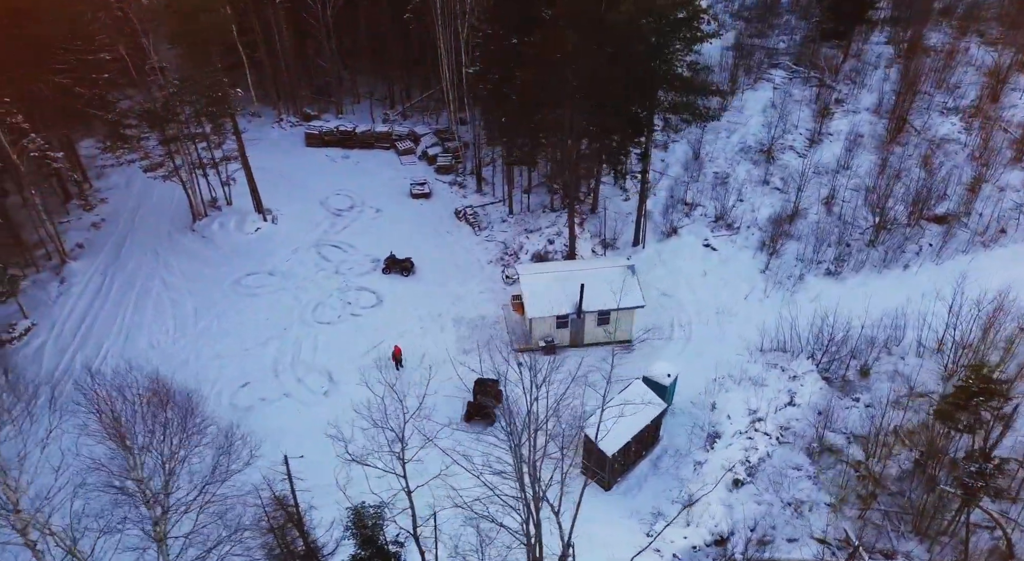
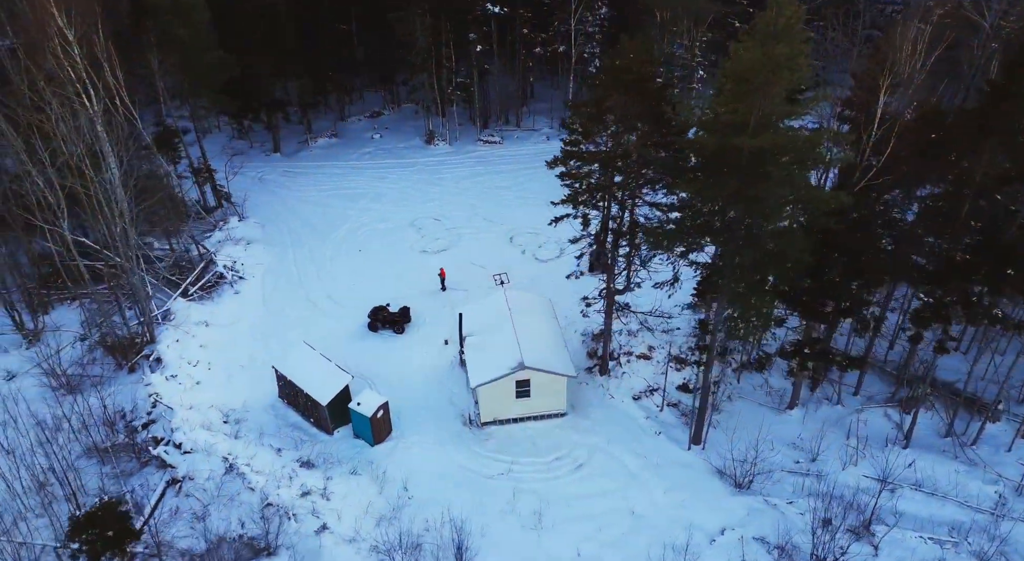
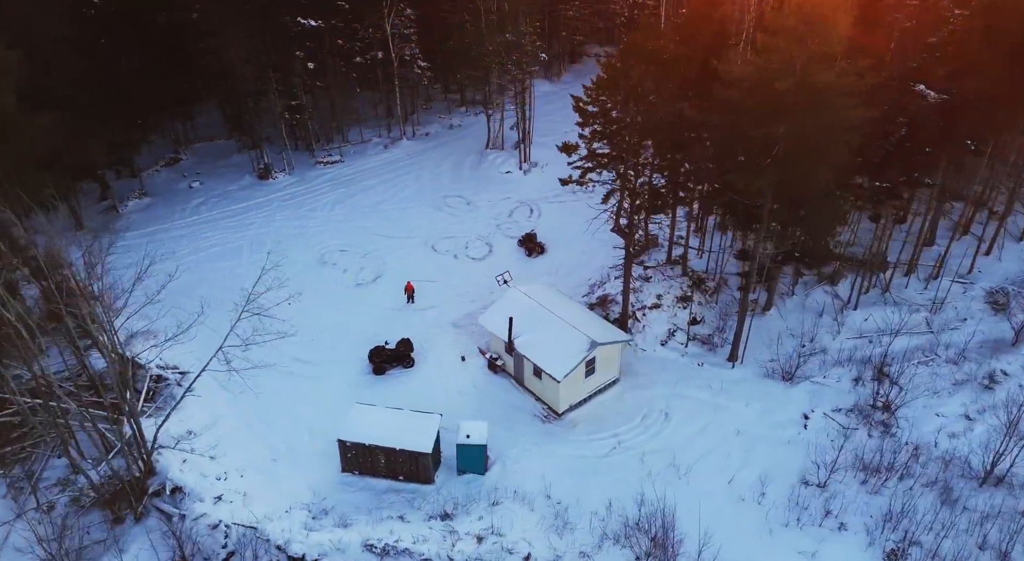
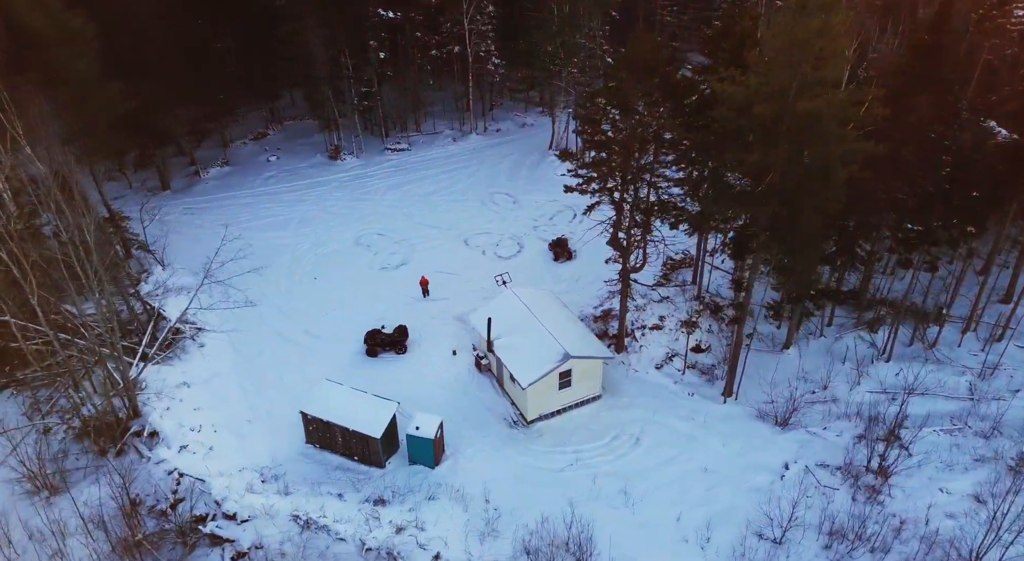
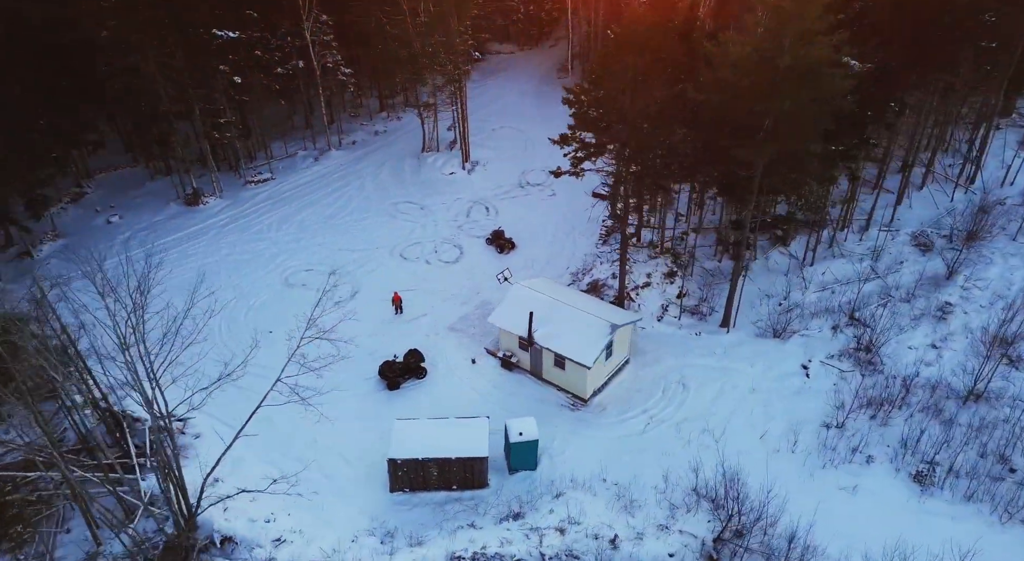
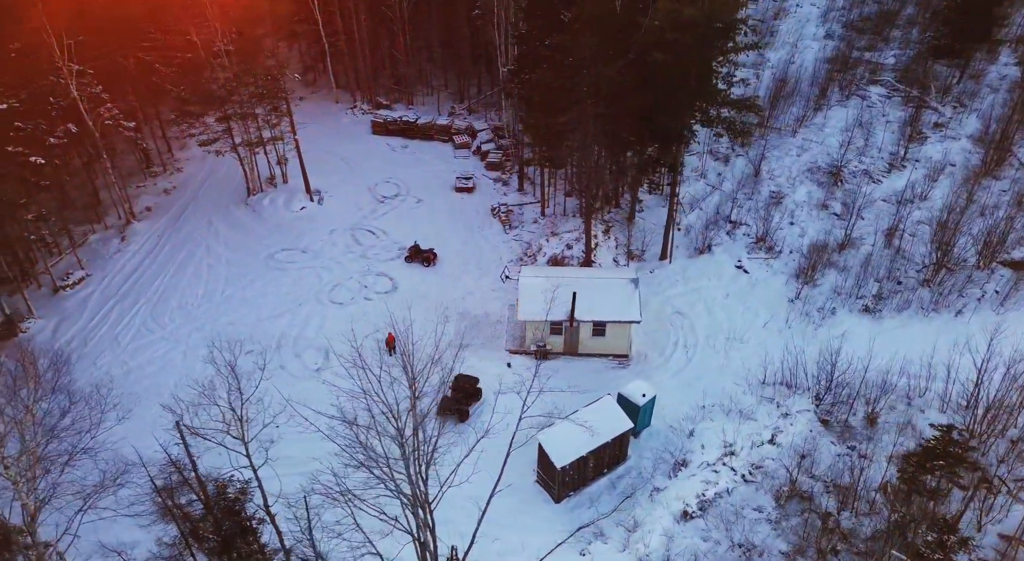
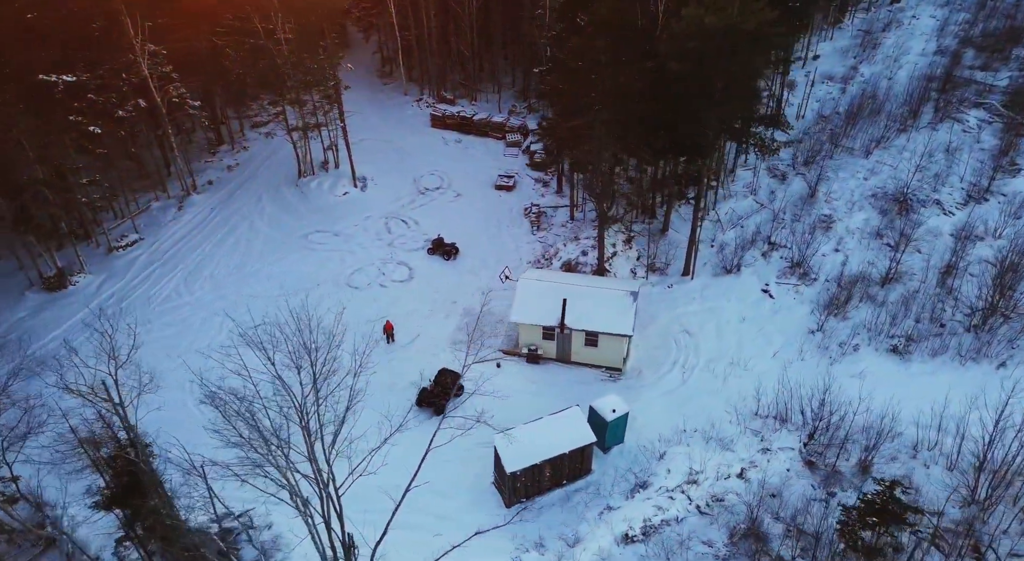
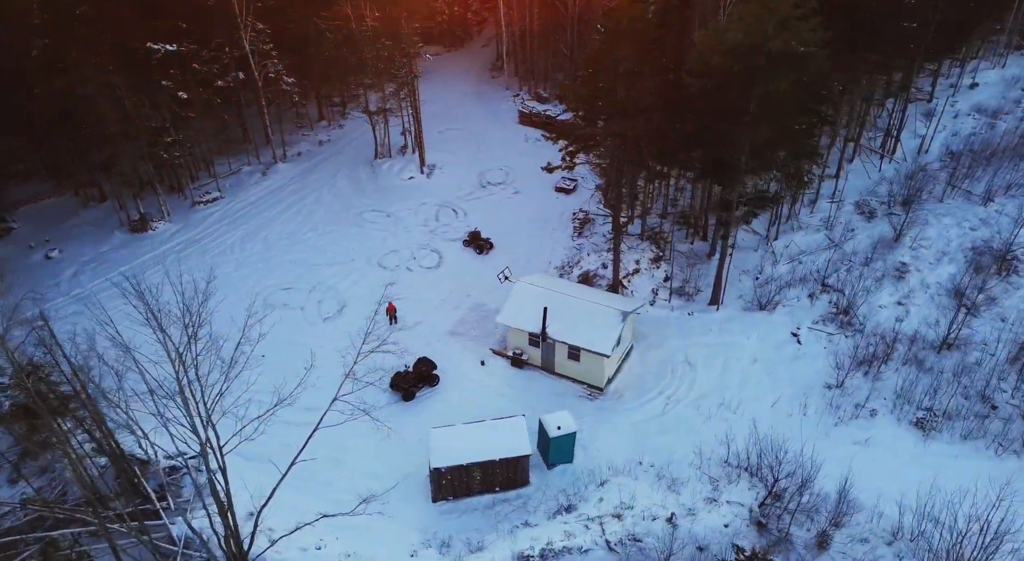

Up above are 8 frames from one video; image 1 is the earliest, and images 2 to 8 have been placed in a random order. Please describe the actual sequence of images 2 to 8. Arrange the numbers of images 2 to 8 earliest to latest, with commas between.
6, 7, 8, 5, 3, 4, 2
